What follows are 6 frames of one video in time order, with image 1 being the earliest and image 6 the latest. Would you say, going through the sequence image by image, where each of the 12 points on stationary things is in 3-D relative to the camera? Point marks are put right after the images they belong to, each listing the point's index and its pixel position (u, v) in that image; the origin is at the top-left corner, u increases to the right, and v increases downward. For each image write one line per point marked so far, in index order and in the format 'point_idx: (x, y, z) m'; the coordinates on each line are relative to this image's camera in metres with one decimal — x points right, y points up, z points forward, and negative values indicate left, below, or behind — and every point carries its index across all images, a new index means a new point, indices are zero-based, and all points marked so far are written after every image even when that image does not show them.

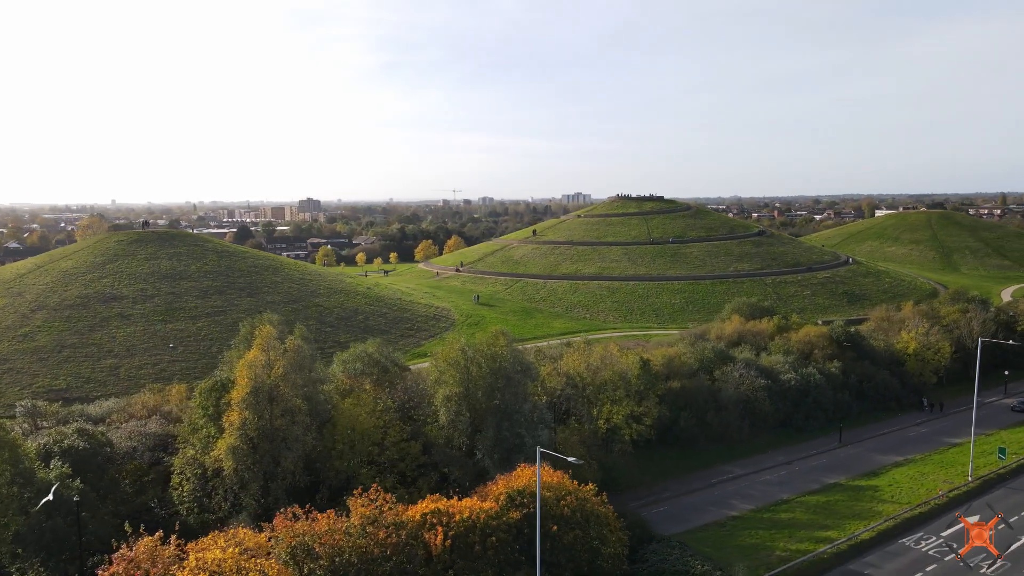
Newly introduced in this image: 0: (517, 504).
0: (+0.2, -6.2, +17.6) m
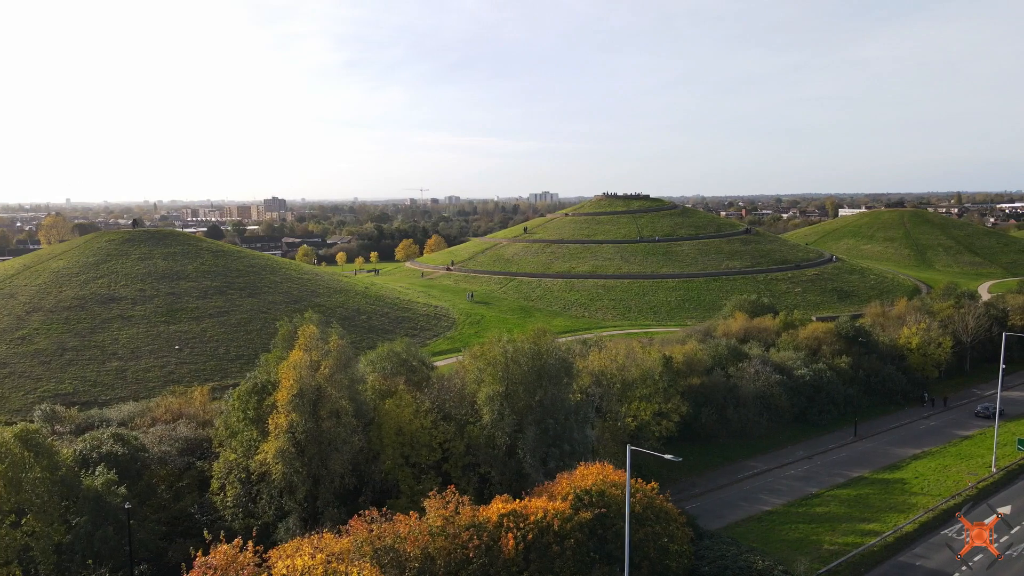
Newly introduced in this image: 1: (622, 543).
0: (+2.1, -6.2, +17.5) m
1: (+3.1, -7.1, +17.0) m
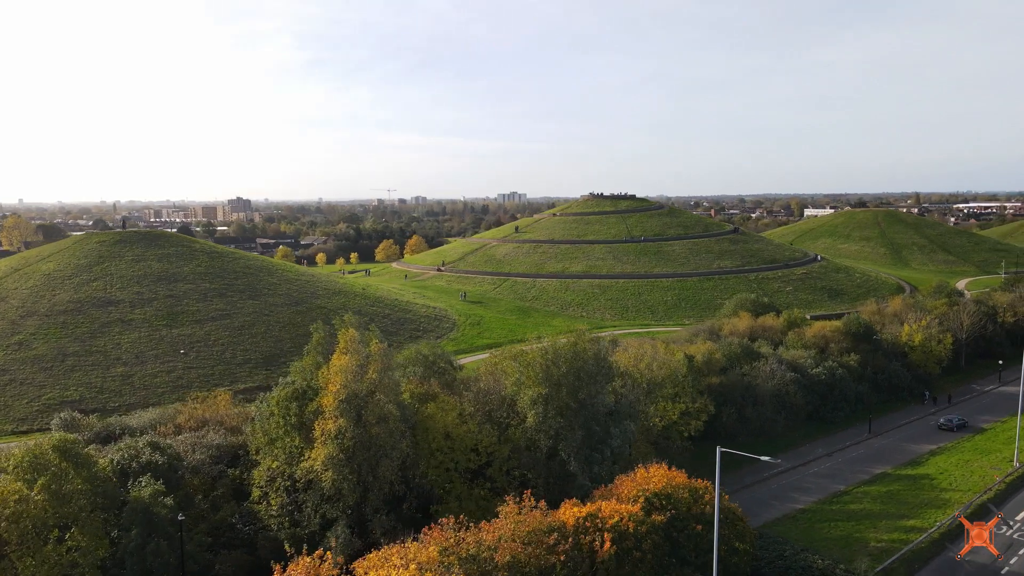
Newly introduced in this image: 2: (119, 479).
0: (+4.1, -6.2, +17.2) m
1: (+5.0, -7.1, +16.8) m
2: (-12.6, -6.2, +19.7) m
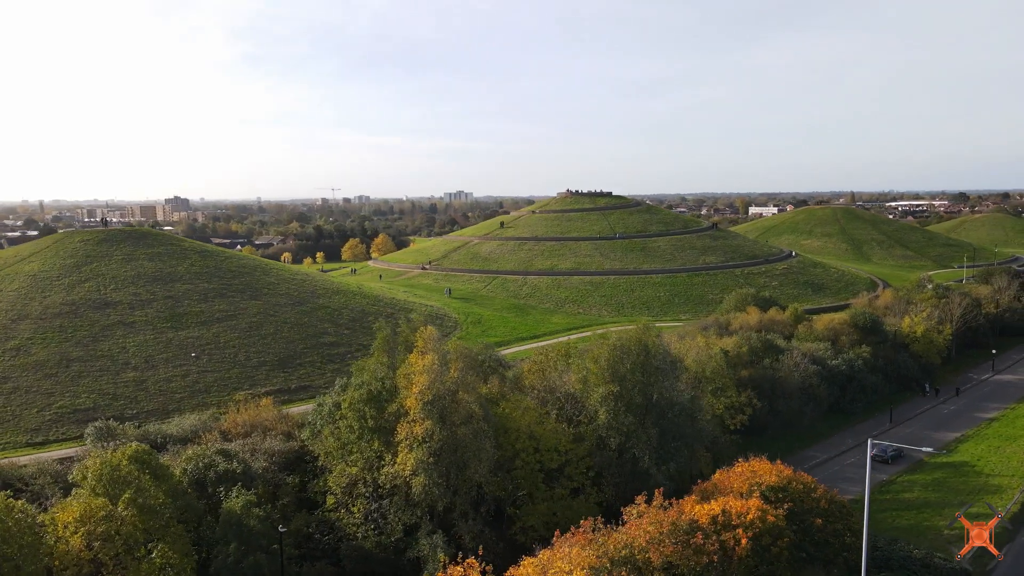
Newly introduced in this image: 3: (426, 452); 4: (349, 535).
0: (+7.3, -5.9, +17.0) m
1: (+8.3, -6.8, +16.7) m
2: (-9.5, -6.1, +18.5) m
3: (-2.7, -5.1, +19.1) m
4: (-5.3, -8.0, +19.8) m
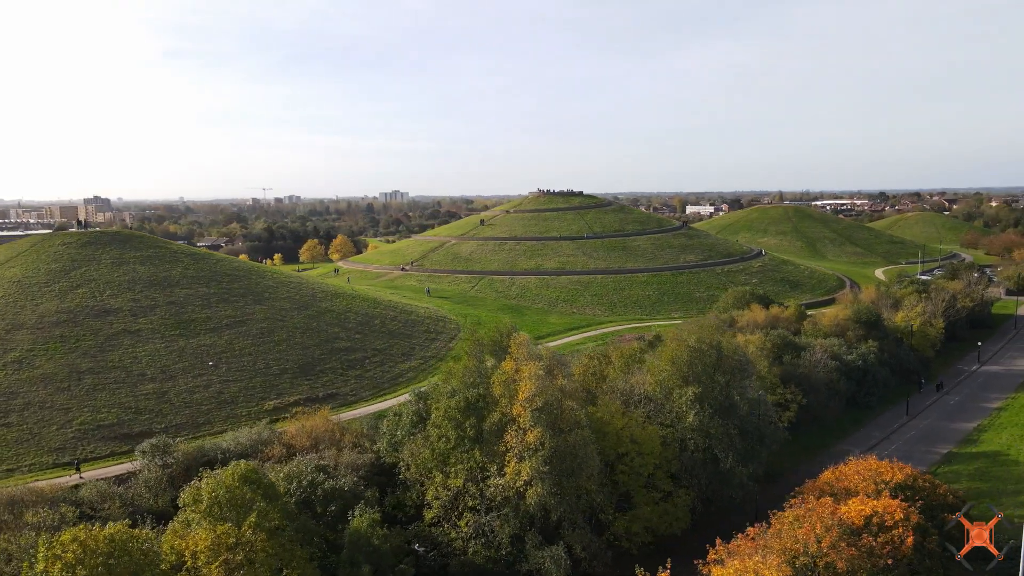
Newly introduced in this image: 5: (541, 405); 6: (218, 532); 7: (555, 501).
0: (+11.0, -5.9, +17.2) m
1: (+12.0, -6.8, +16.9) m
2: (-5.9, -6.3, +17.4) m
3: (+0.9, -5.2, +18.5) m
4: (-1.7, -8.1, +19.1) m
5: (+1.0, -3.6, +19.0) m
6: (-7.0, -5.8, +14.6) m
7: (+1.3, -6.5, +18.8) m
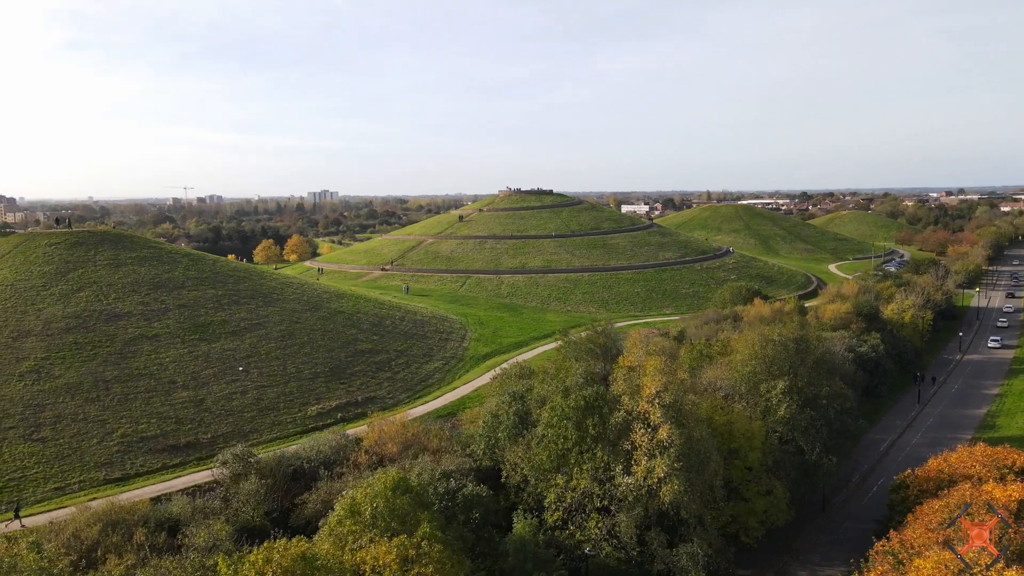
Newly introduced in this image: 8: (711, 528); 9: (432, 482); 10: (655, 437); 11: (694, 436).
0: (+15.1, -5.8, +18.1) m
1: (+16.2, -6.6, +17.9) m
2: (-1.8, -6.4, +16.9) m
3: (+4.9, -5.2, +18.6) m
4: (+2.3, -8.1, +18.9) m
5: (+5.0, -3.6, +19.0) m
6: (-2.6, -5.9, +14.0) m
7: (+5.3, -6.4, +18.8) m
8: (+6.3, -7.7, +19.6) m
9: (-2.4, -5.7, +17.8) m
10: (+4.4, -4.6, +18.9) m
11: (+5.7, -4.7, +19.4) m
